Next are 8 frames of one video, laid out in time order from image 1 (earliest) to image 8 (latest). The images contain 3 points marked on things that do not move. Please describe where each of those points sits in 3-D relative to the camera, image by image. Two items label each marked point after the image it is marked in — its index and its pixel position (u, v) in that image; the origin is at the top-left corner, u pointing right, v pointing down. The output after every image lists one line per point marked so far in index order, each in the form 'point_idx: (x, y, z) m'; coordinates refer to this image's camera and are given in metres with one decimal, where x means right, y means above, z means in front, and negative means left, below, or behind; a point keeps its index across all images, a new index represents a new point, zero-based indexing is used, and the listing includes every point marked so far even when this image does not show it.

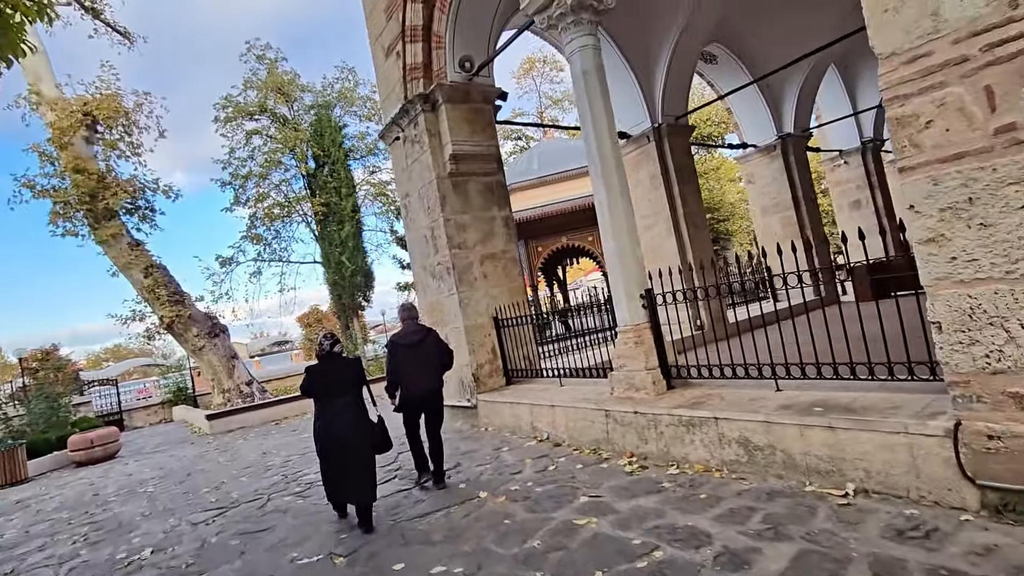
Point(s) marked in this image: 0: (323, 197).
0: (-7.3, +3.5, +19.9) m
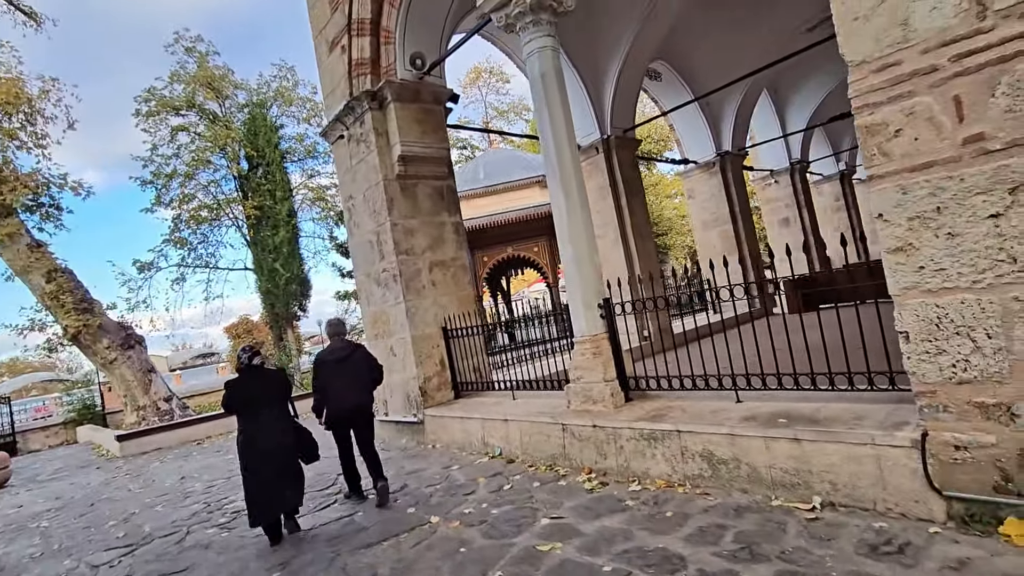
0: (-9.3, +3.2, +18.8) m
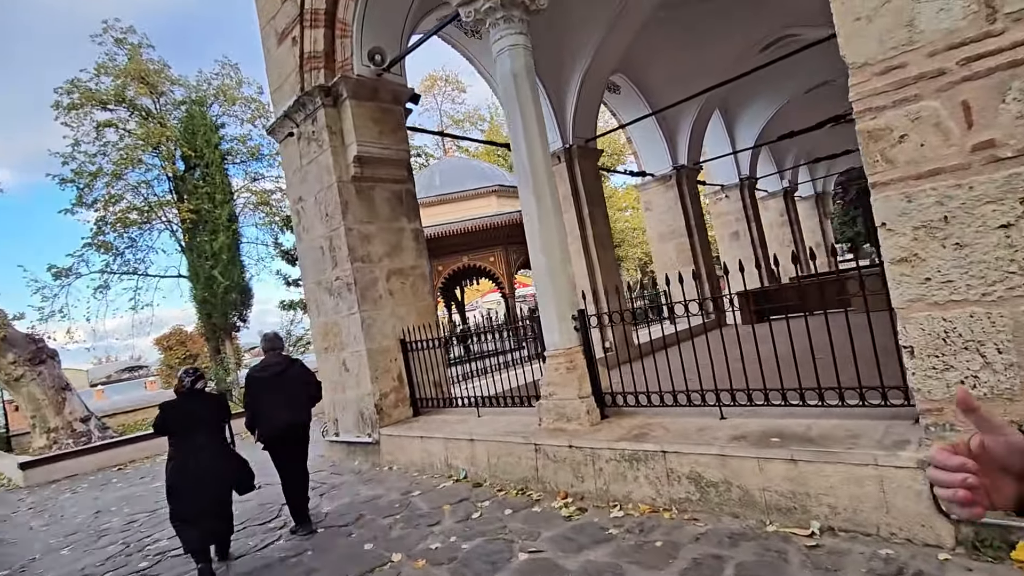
0: (-10.9, +2.9, +17.5) m
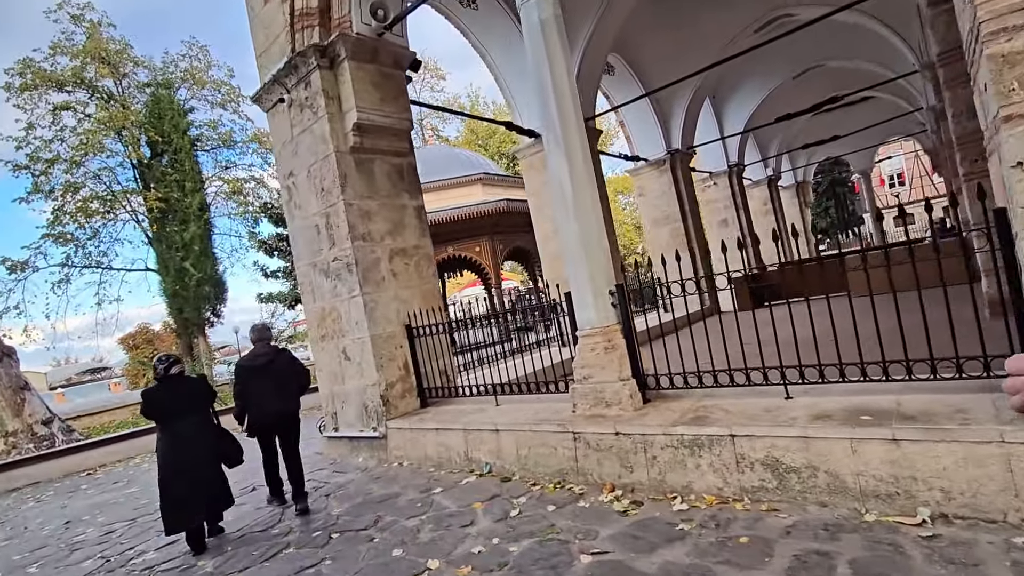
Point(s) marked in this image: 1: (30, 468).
0: (-11.3, +3.1, +16.5) m
1: (-7.7, -2.9, +8.3) m
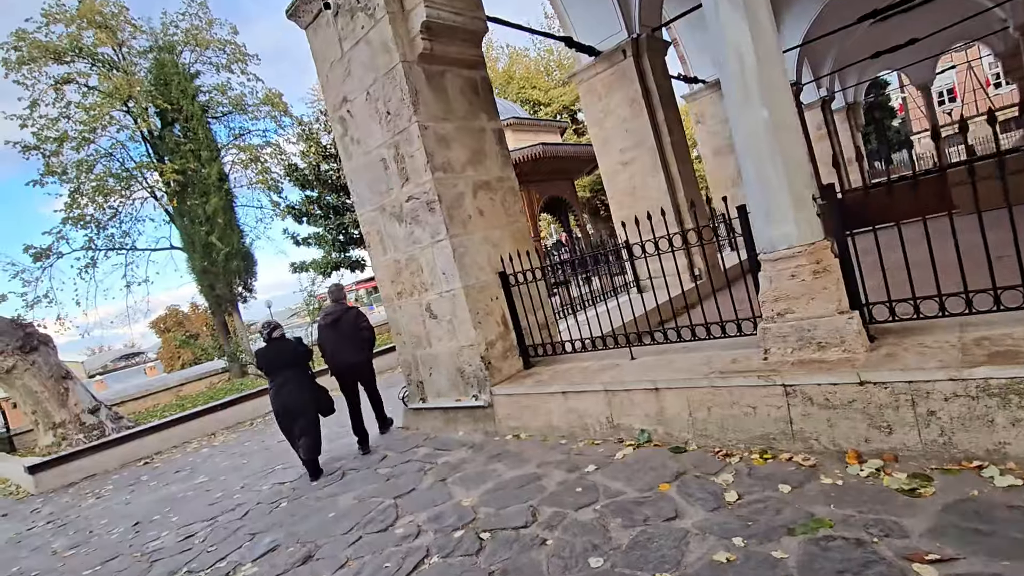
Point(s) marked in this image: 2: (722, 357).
0: (-10.2, +3.8, +15.6) m
1: (-6.4, -2.6, +7.7) m
2: (+1.4, -0.5, +3.4) m
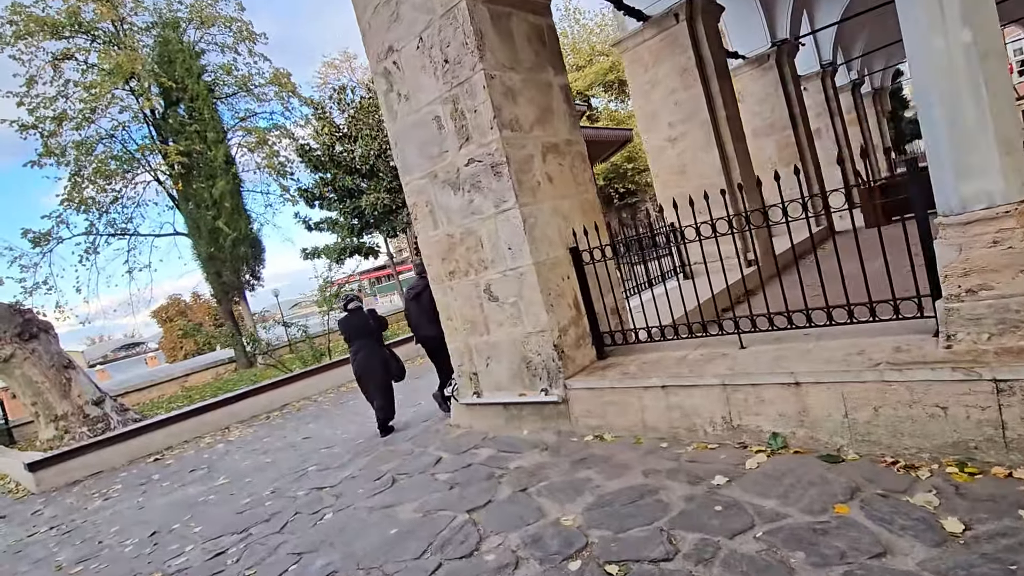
0: (-9.6, +4.2, +15.0) m
1: (-5.9, -2.3, +7.1) m
2: (+1.9, -0.3, +2.7) m
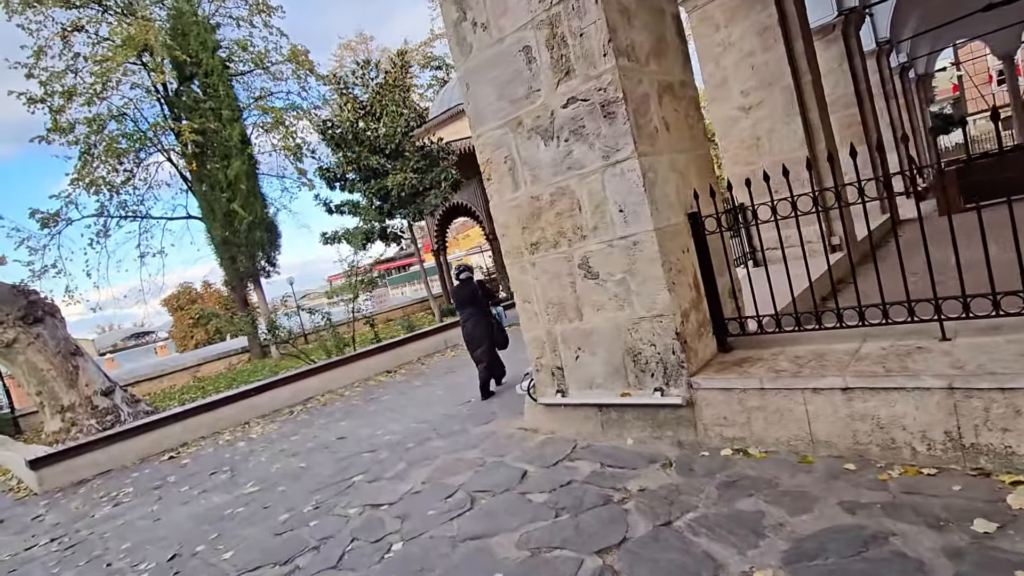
0: (-8.7, +4.6, +14.2) m
1: (-5.2, -2.1, +6.4) m
2: (+2.6, -0.2, +1.9) m
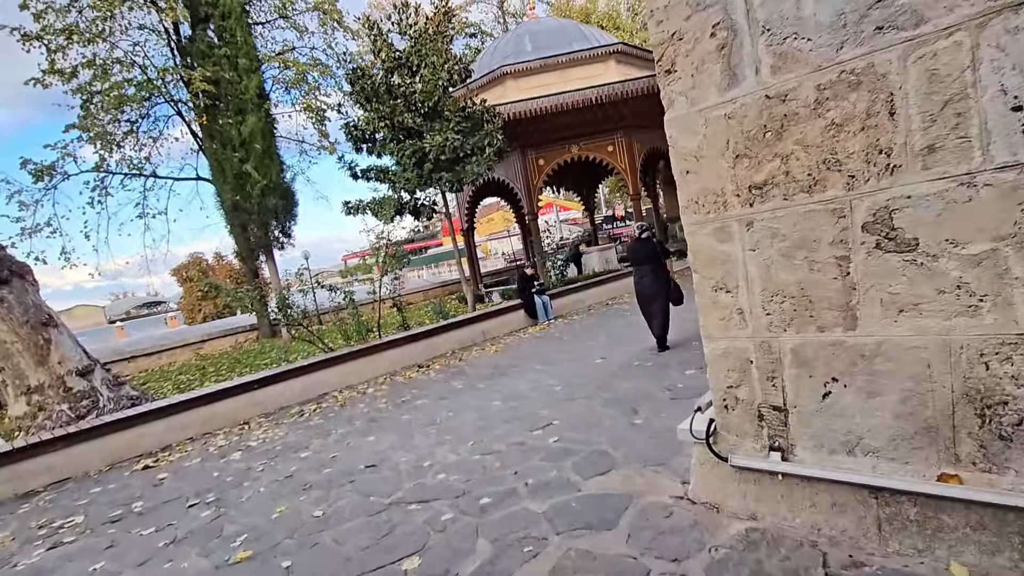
0: (-7.5, +5.4, +12.7) m
1: (-4.5, -1.6, +5.0) m
2: (+3.3, -0.3, +0.3) m
